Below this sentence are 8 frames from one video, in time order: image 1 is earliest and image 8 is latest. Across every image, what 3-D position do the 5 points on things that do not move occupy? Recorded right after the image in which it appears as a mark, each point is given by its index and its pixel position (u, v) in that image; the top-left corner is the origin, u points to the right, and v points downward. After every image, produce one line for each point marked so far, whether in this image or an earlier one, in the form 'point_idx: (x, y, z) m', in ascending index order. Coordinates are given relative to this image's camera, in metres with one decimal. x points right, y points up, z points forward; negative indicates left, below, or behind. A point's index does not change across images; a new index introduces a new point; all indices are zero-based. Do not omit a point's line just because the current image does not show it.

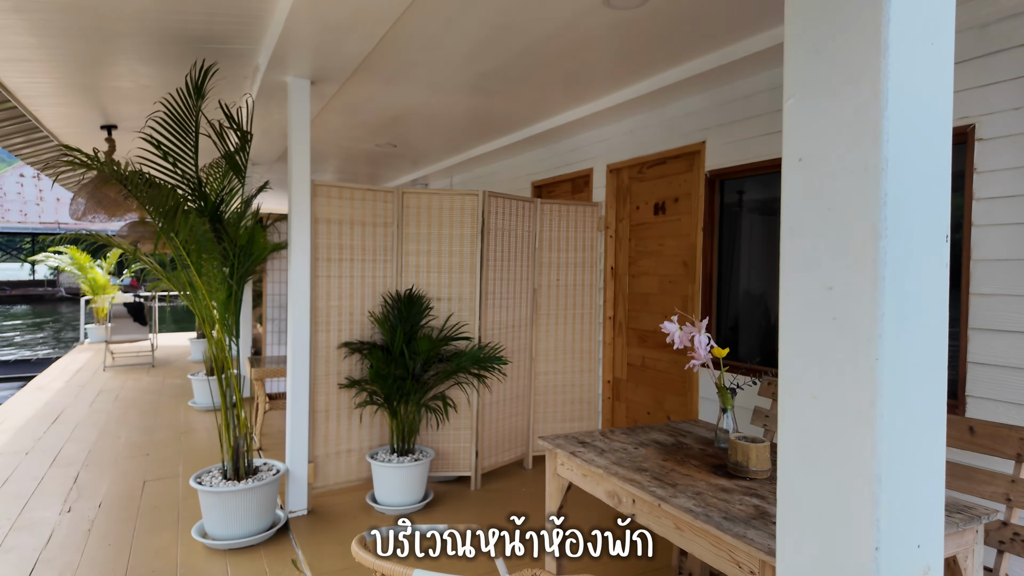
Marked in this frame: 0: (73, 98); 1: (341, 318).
0: (-2.5, +1.1, +3.4) m
1: (-0.9, -0.1, +3.0) m
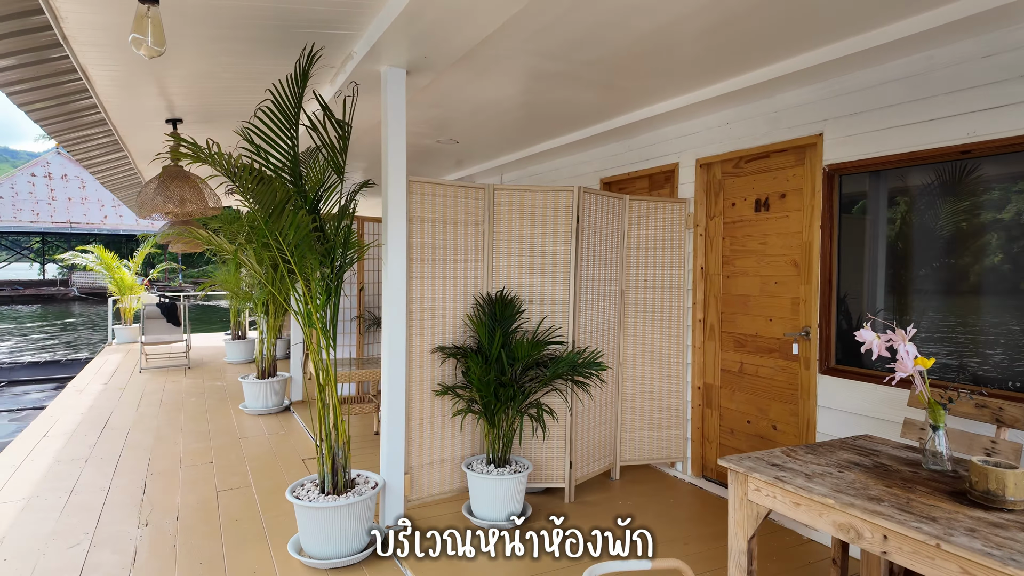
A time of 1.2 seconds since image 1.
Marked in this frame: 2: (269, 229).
0: (-2.0, +1.1, +3.3) m
1: (-0.4, -0.2, +2.9) m
2: (-0.9, +0.2, +2.3) m
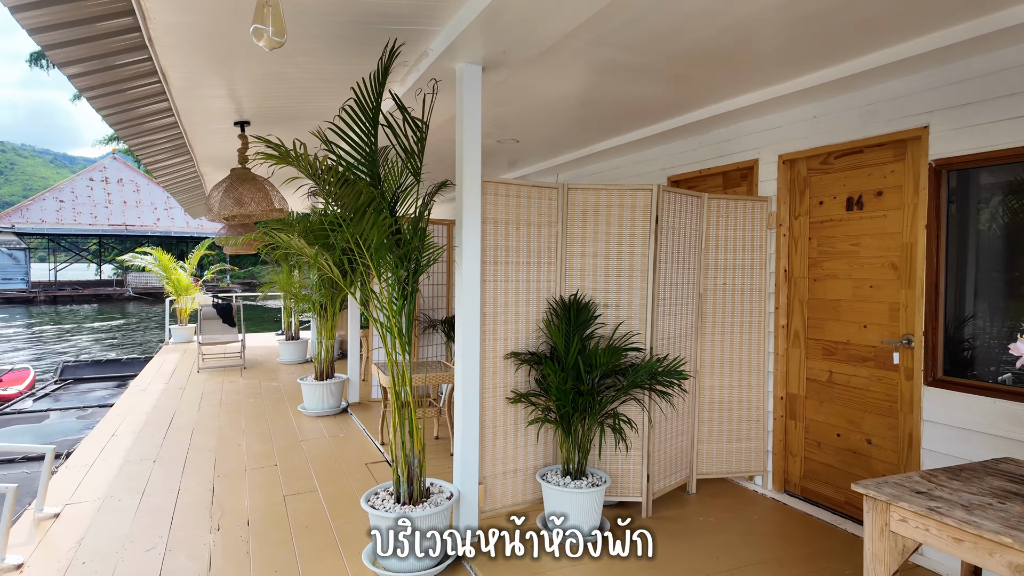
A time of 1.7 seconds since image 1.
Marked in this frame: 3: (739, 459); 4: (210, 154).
0: (-1.6, +1.1, +3.3) m
1: (0.0, -0.2, +2.8) m
2: (-0.6, +0.2, +2.3) m
3: (+1.3, -0.9, +3.3) m
4: (-2.4, +1.1, +4.9) m
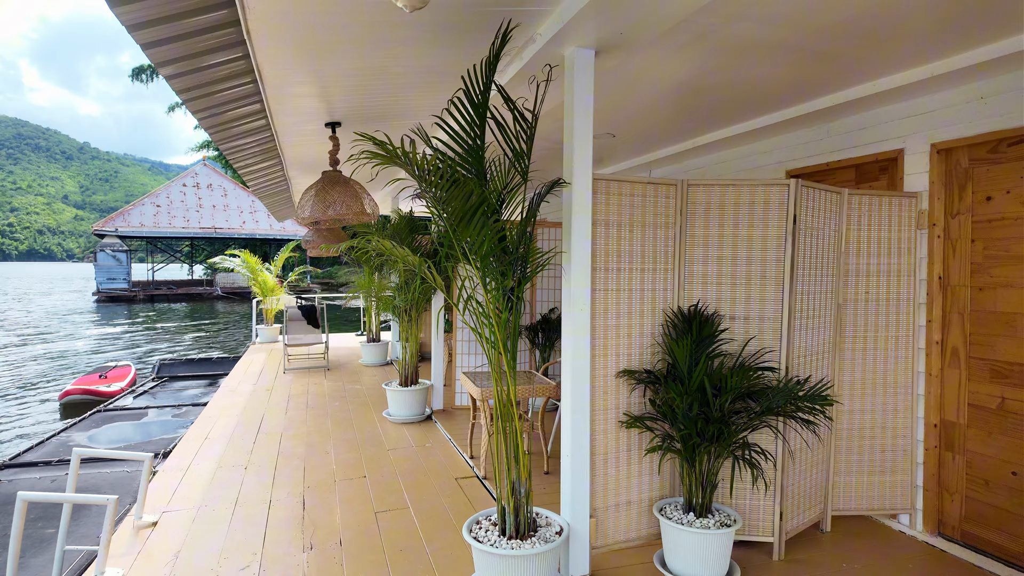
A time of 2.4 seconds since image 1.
0: (-1.1, +1.0, +3.2) m
1: (+0.5, -0.2, +2.5) m
2: (-0.2, +0.2, +2.1) m
3: (+1.8, -1.0, +2.9) m
4: (-1.7, +1.1, +4.8) m
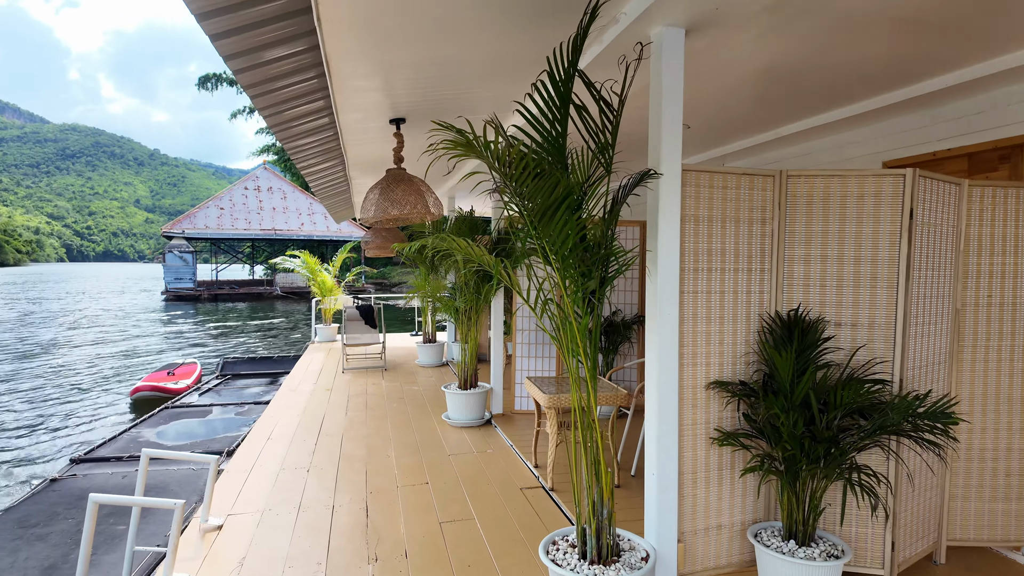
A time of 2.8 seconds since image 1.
0: (-0.7, +1.0, +3.1) m
1: (+0.8, -0.2, +2.3) m
2: (+0.1, +0.2, +1.9) m
3: (+2.1, -1.0, +2.6) m
4: (-1.2, +1.1, +4.8) m
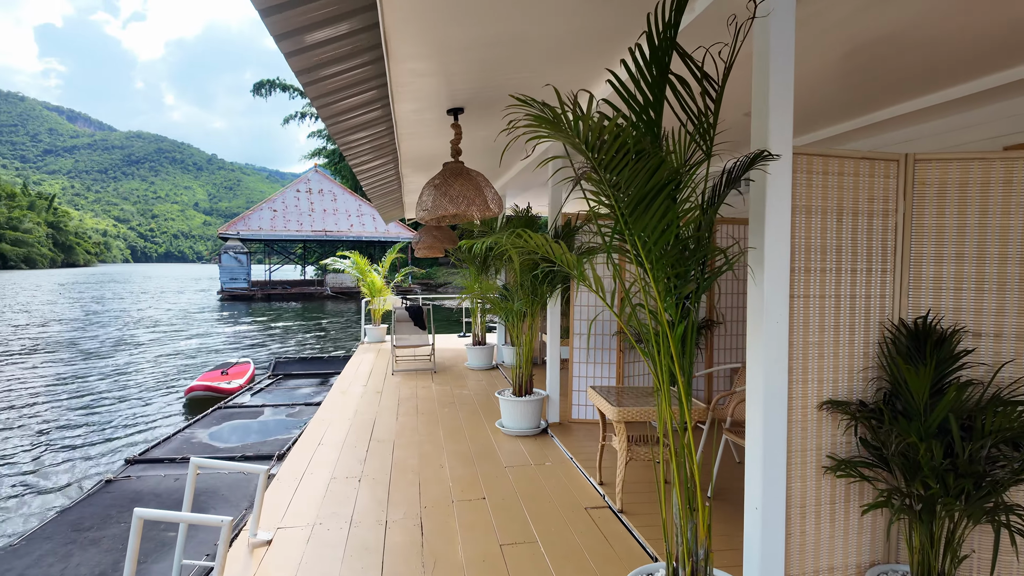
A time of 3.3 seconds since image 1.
0: (-0.4, +1.0, +2.9) m
1: (+1.0, -0.2, +1.9) m
2: (+0.3, +0.2, +1.6) m
3: (+2.4, -1.0, +2.1) m
4: (-0.8, +1.0, +4.6) m
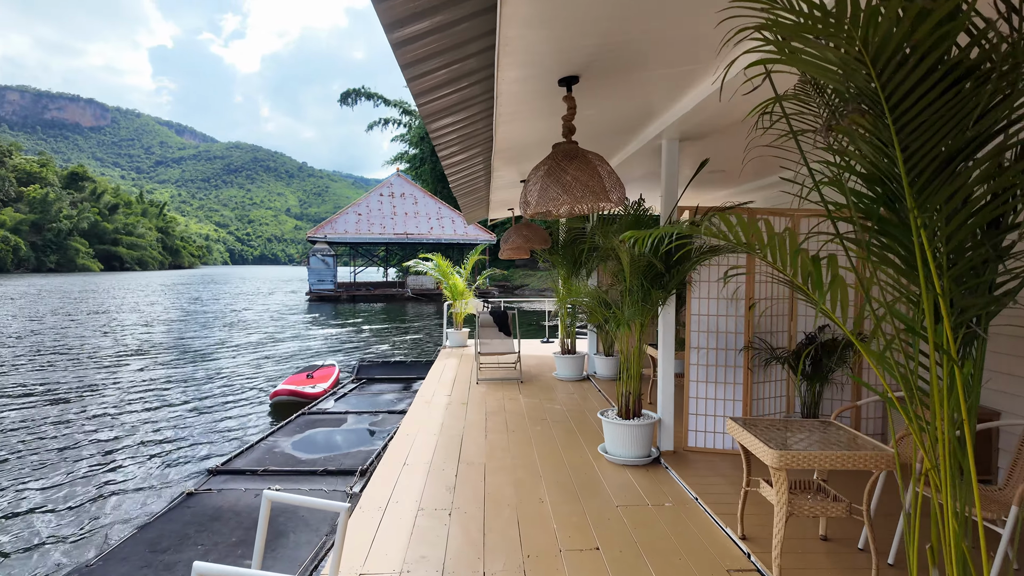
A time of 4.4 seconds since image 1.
0: (+0.1, +1.0, +2.3) m
1: (+1.4, -0.3, +1.3) m
2: (+0.6, +0.1, +1.0) m
3: (+2.8, -1.1, +1.3) m
4: (0.0, +1.0, +4.1) m
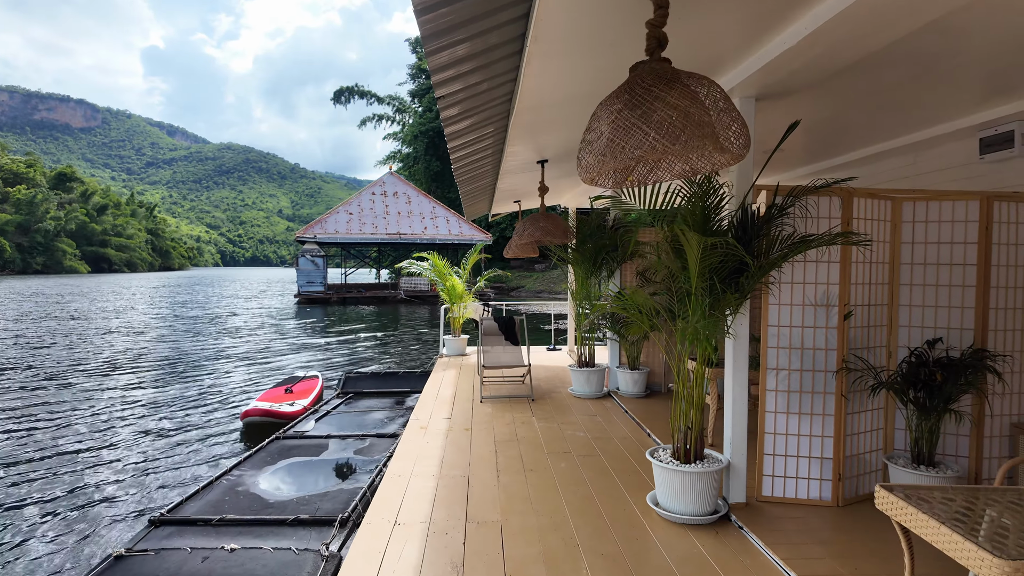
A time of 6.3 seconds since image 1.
0: (+0.2, +1.0, +1.4) m
1: (+1.5, -0.3, +0.3) m
2: (+0.8, +0.1, +0.1) m
3: (+2.9, -1.1, +0.4) m
4: (+0.1, +1.0, +3.2) m
